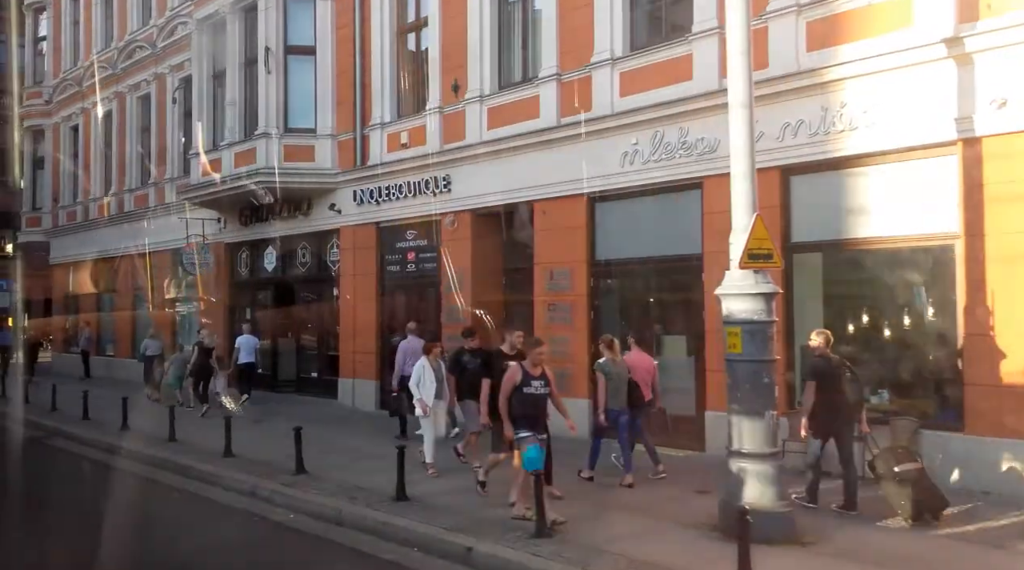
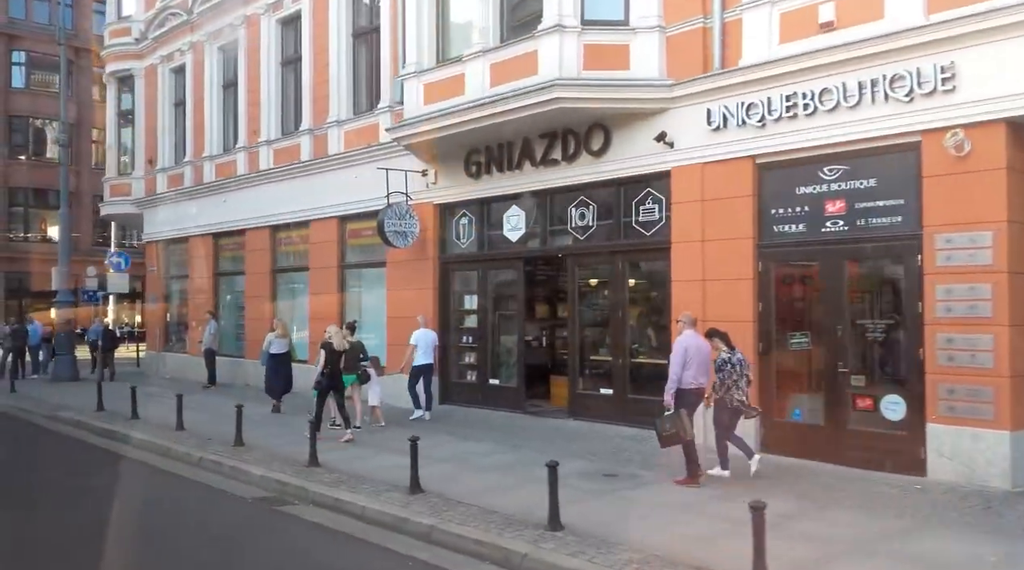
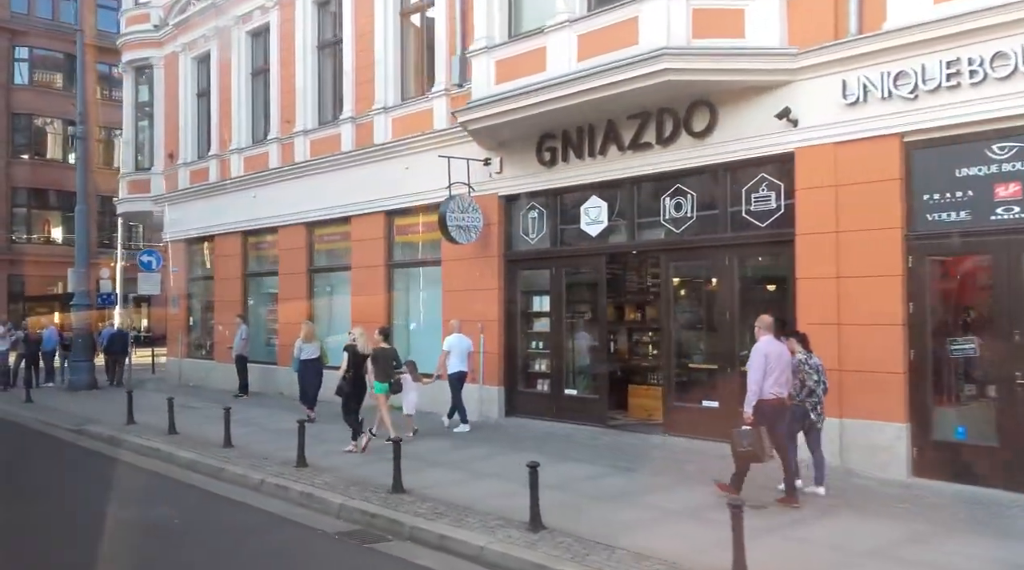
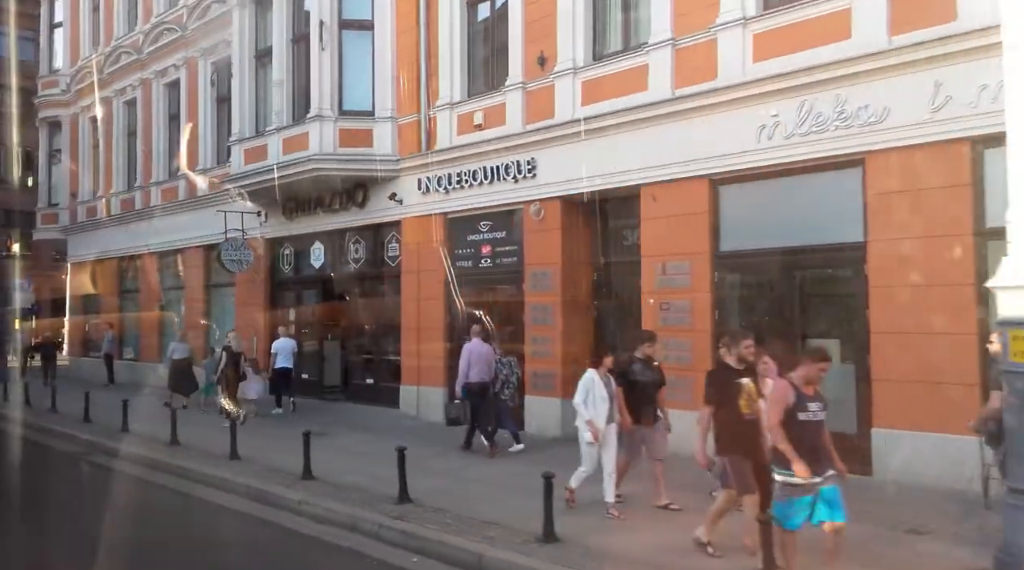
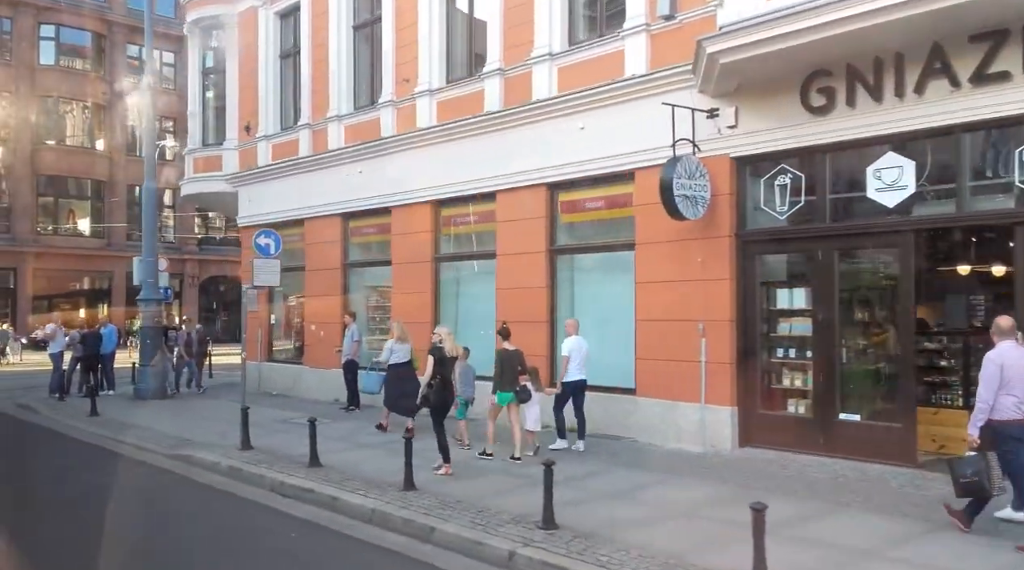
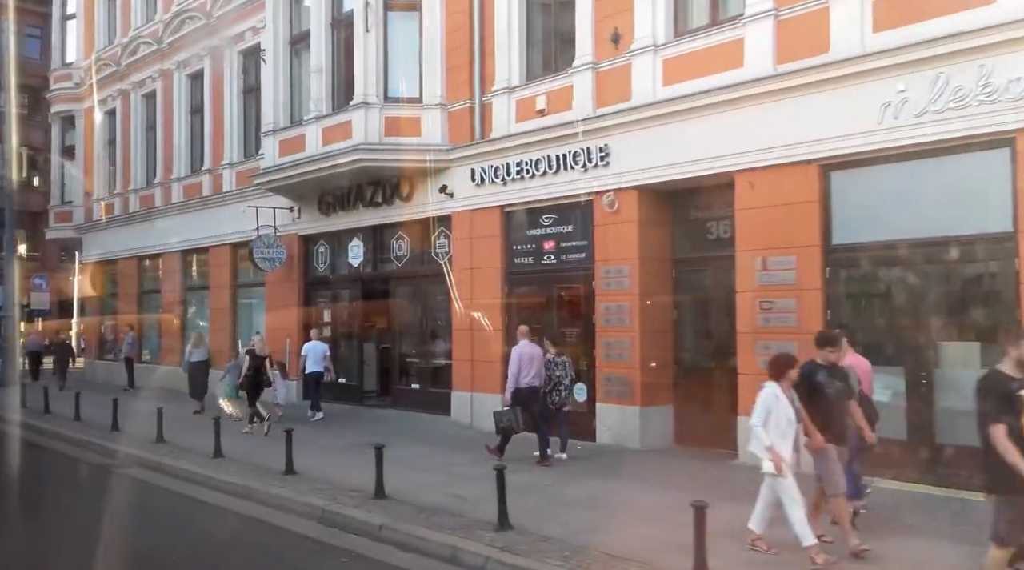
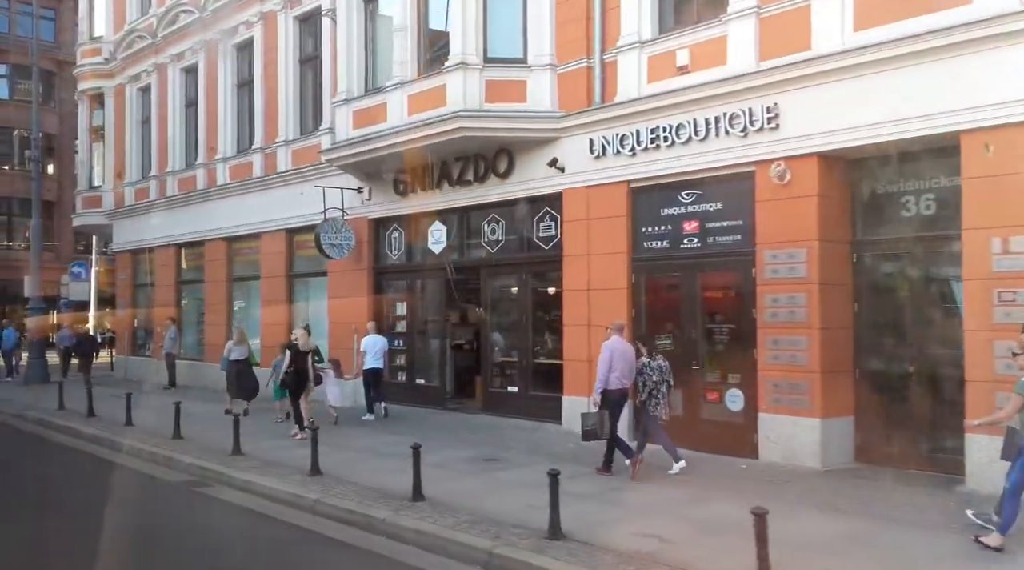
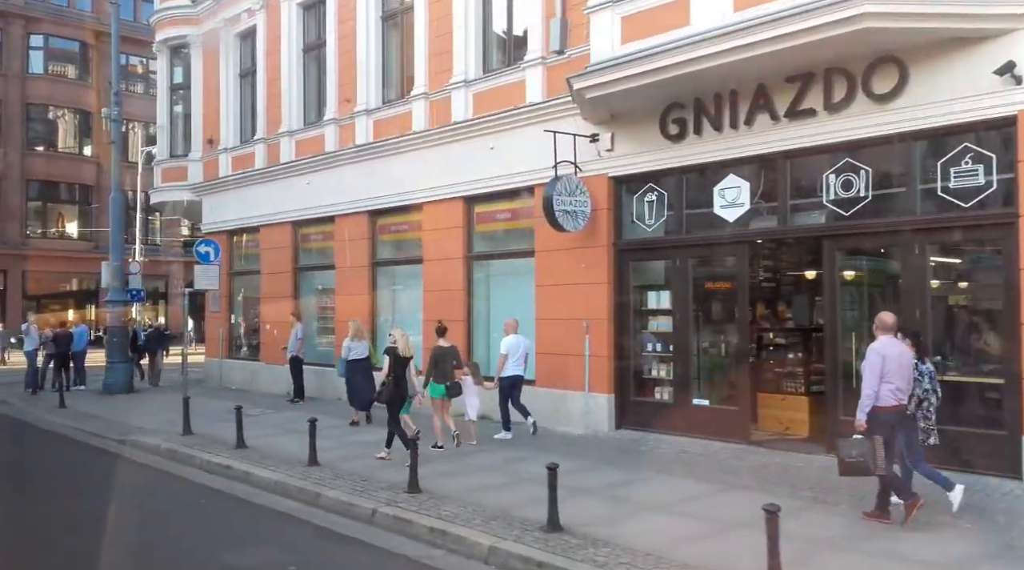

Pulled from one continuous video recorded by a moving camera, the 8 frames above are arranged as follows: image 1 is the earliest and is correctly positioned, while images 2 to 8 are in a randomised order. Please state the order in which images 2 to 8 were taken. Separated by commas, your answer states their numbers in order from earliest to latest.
4, 6, 7, 2, 3, 8, 5
